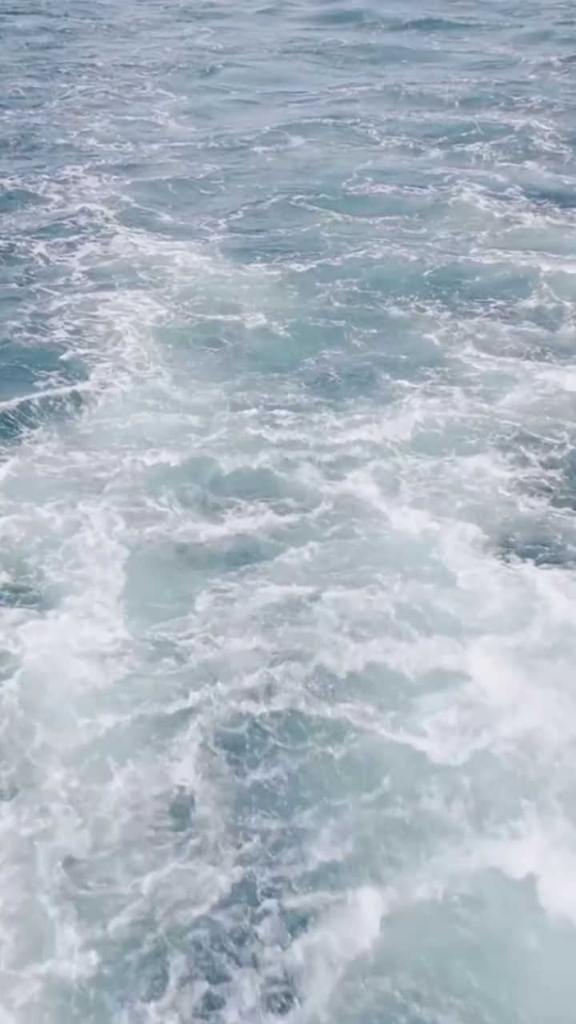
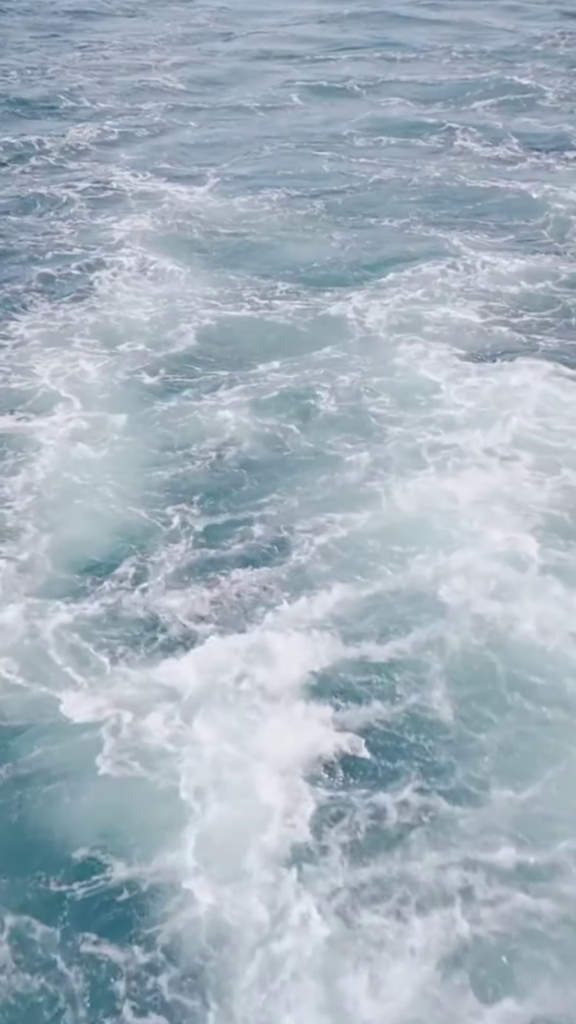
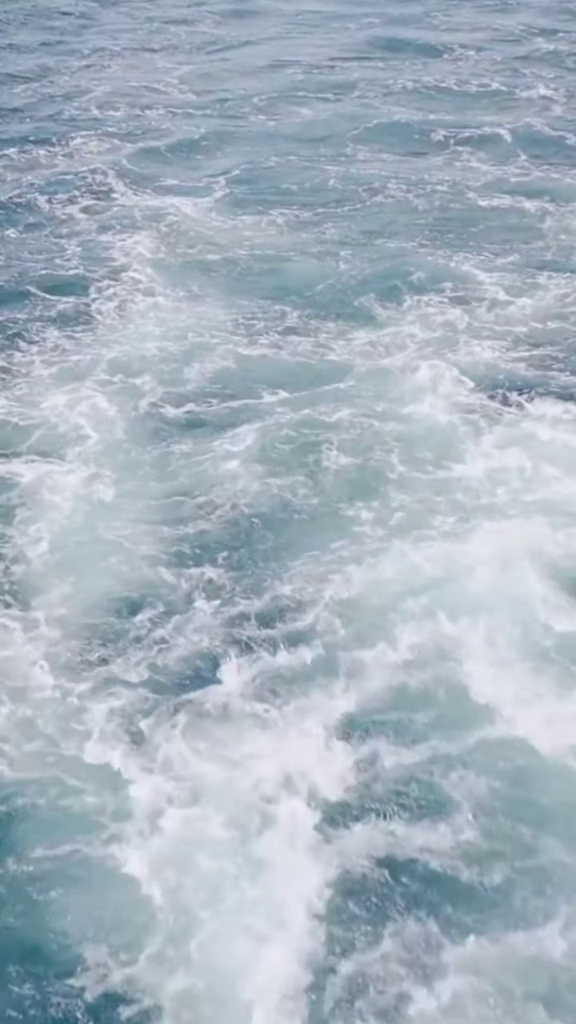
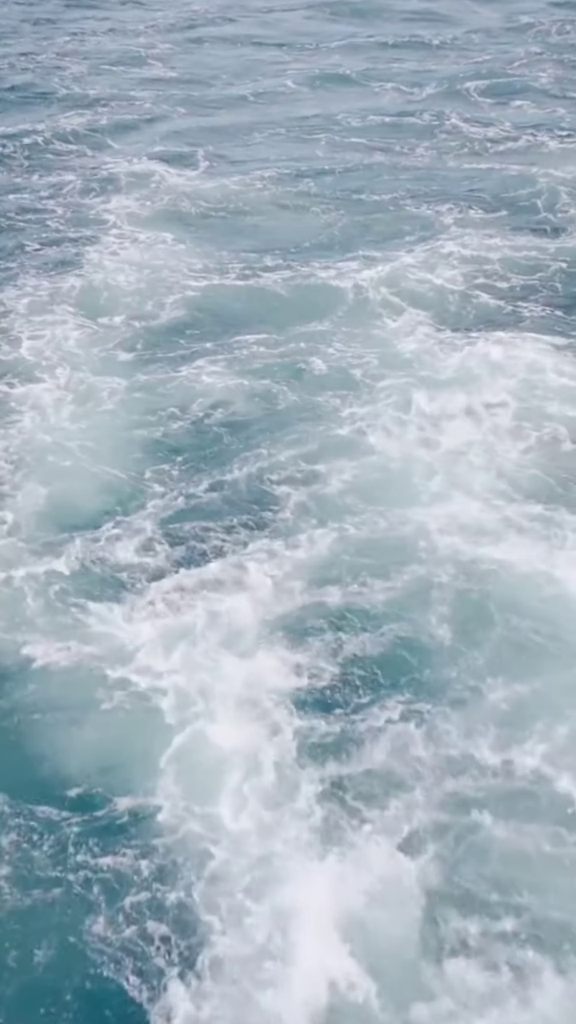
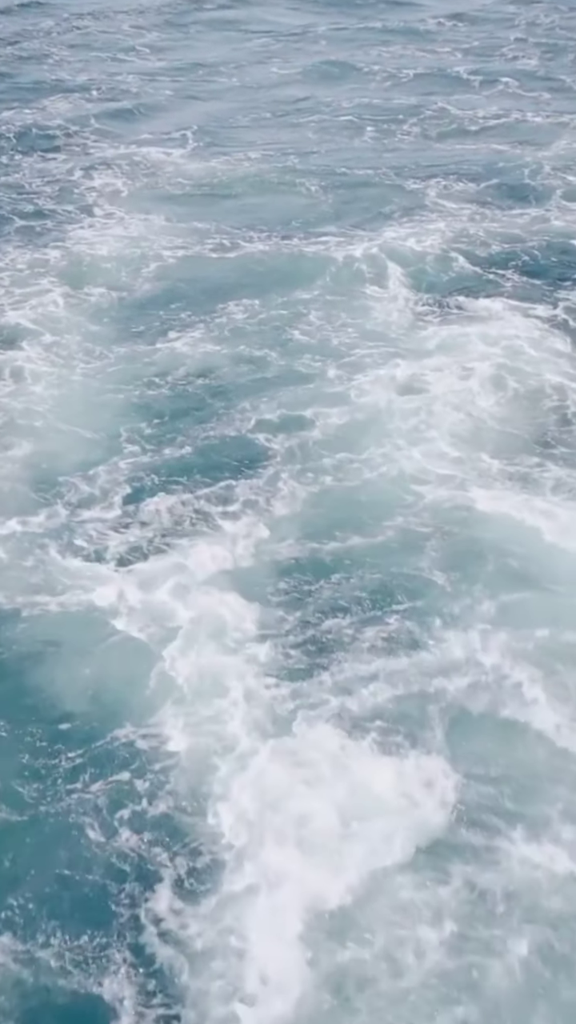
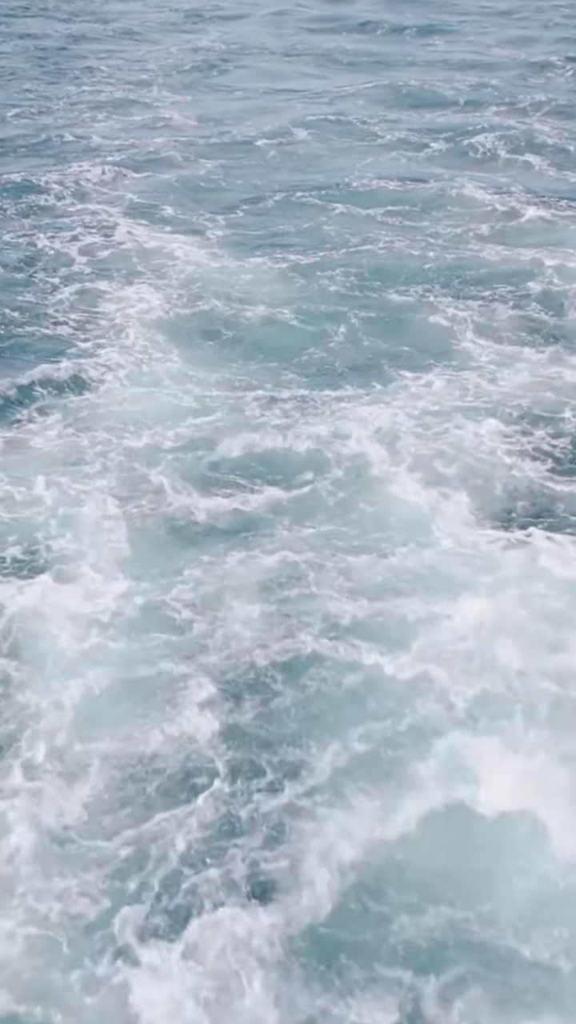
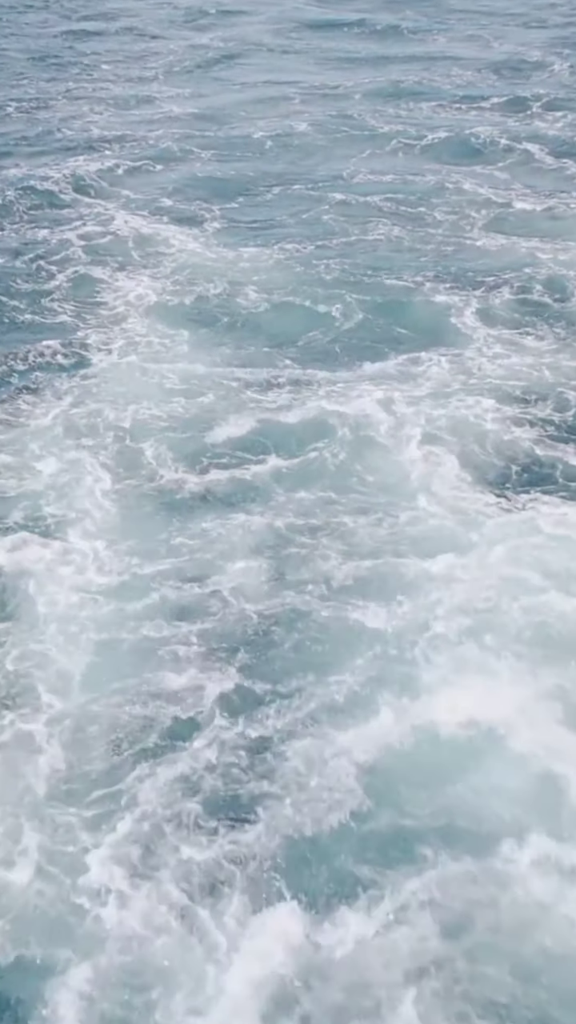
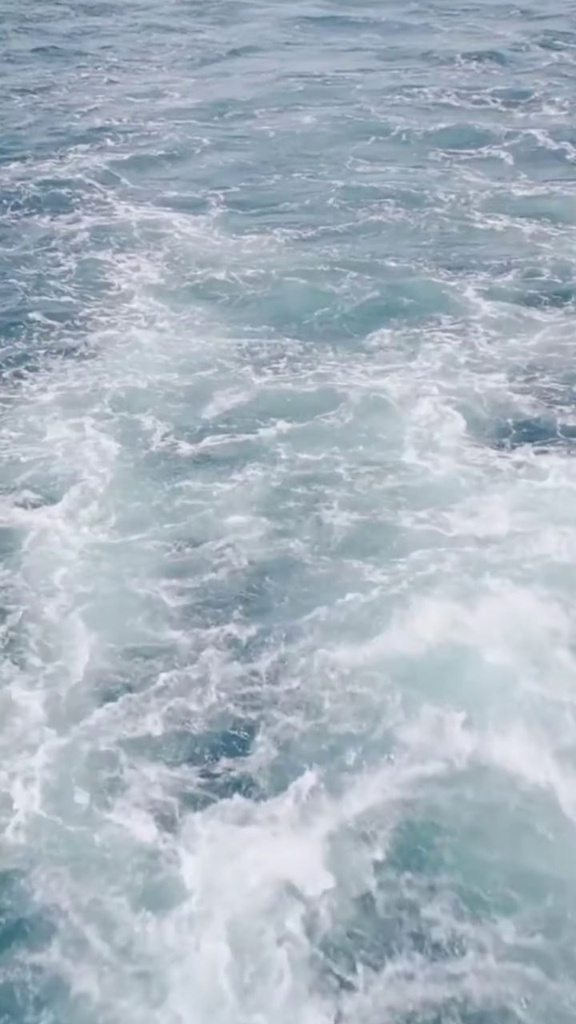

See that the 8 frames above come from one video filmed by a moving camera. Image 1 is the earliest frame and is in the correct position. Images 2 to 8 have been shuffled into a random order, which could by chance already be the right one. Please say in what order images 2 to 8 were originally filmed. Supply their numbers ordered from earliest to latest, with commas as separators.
6, 7, 8, 3, 2, 4, 5
